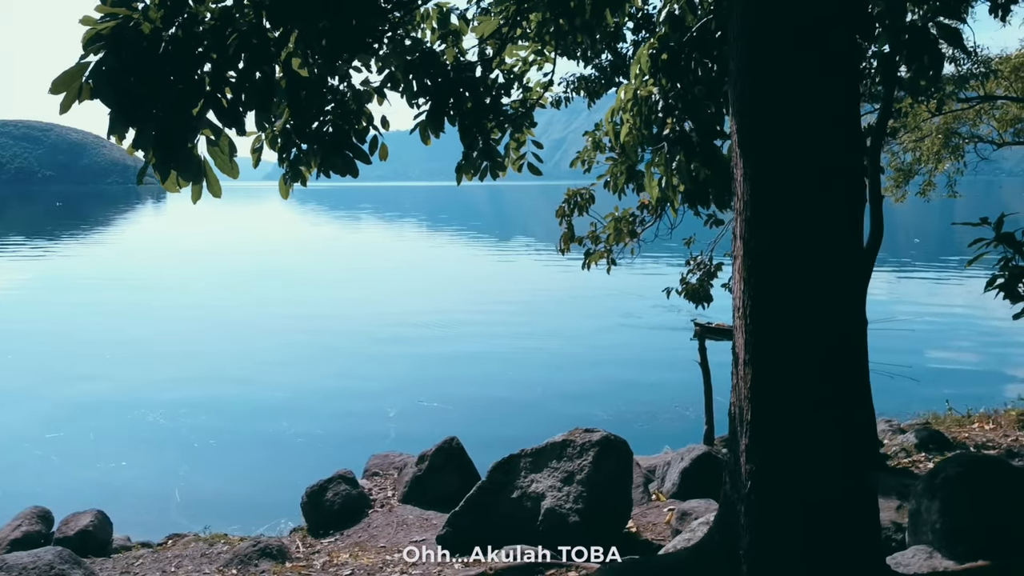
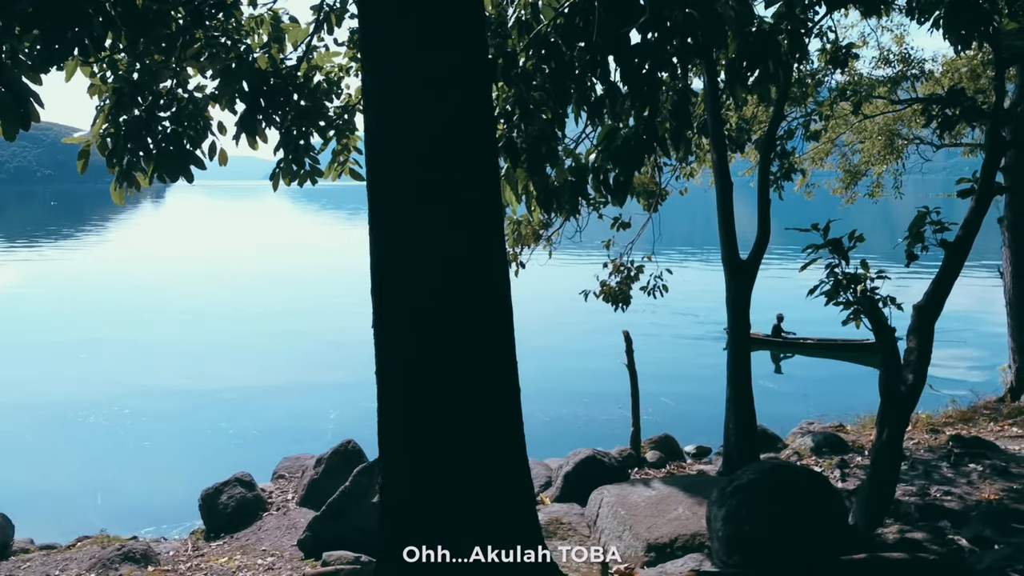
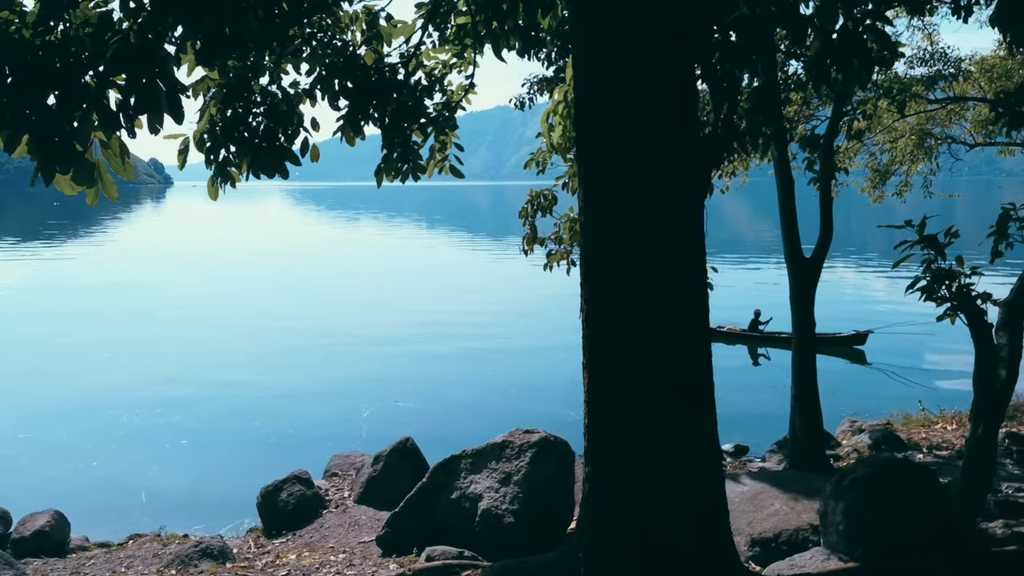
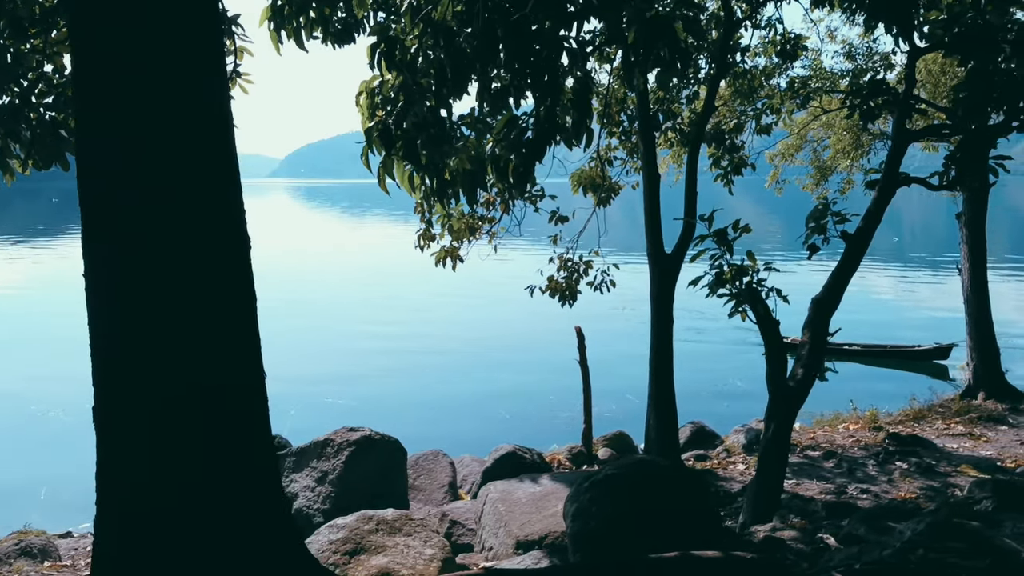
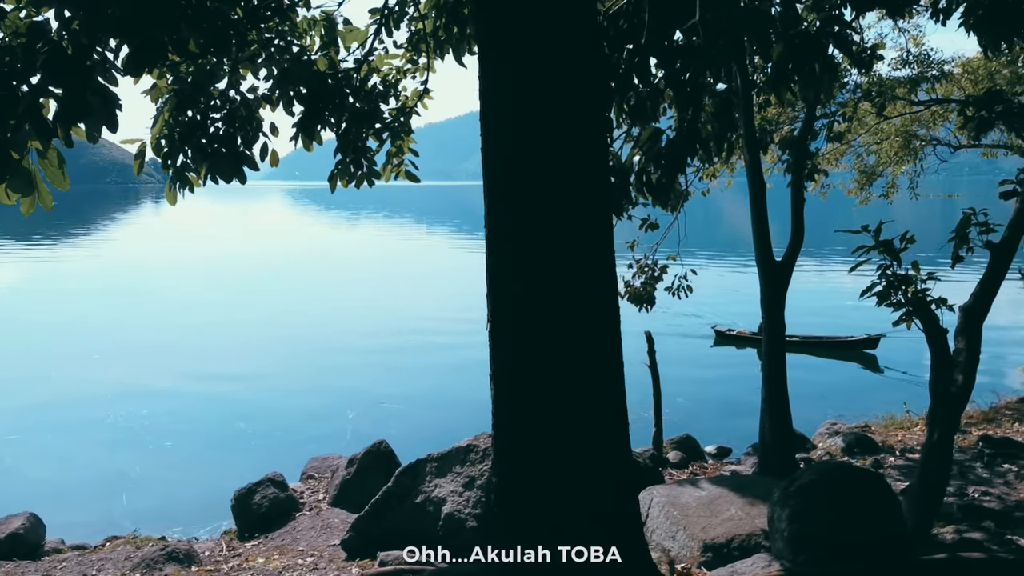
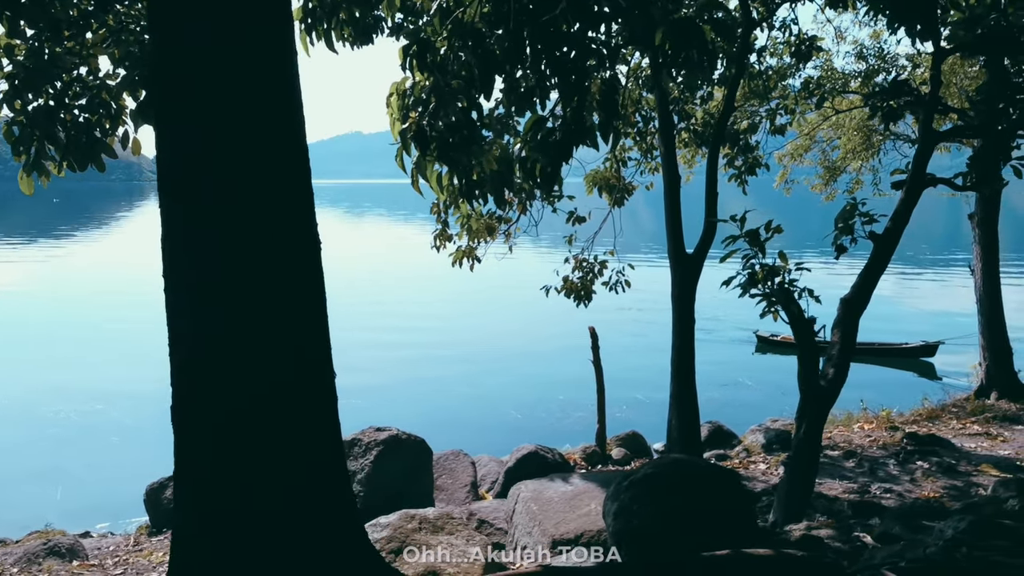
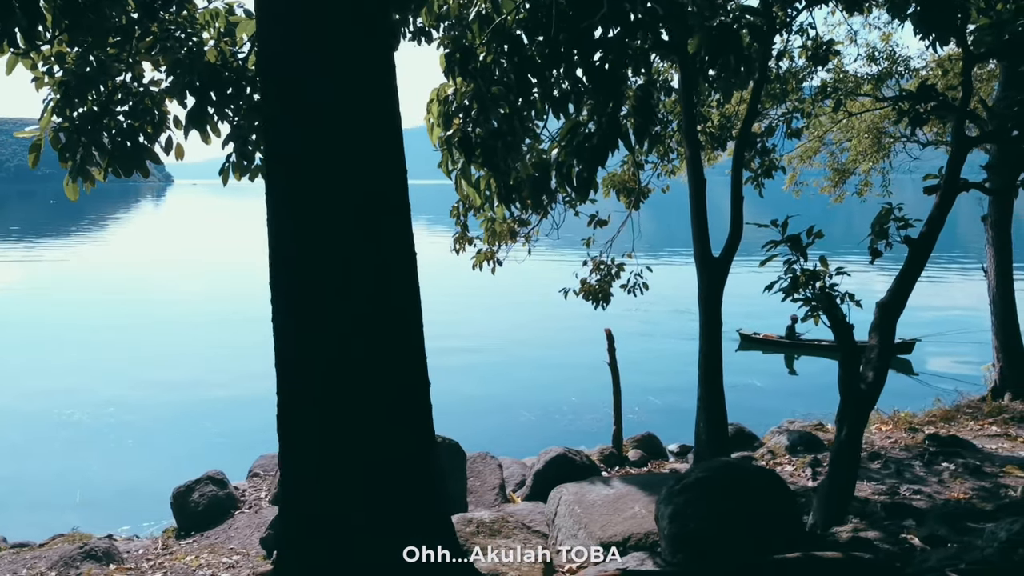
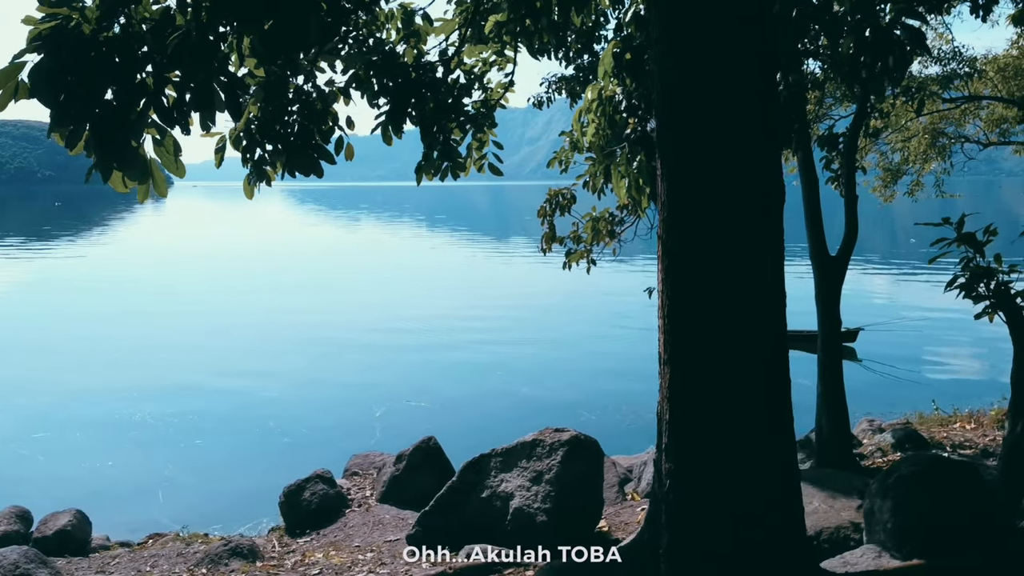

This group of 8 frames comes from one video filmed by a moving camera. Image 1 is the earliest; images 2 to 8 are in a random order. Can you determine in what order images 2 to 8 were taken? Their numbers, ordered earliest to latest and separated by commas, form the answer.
8, 3, 5, 2, 7, 6, 4
